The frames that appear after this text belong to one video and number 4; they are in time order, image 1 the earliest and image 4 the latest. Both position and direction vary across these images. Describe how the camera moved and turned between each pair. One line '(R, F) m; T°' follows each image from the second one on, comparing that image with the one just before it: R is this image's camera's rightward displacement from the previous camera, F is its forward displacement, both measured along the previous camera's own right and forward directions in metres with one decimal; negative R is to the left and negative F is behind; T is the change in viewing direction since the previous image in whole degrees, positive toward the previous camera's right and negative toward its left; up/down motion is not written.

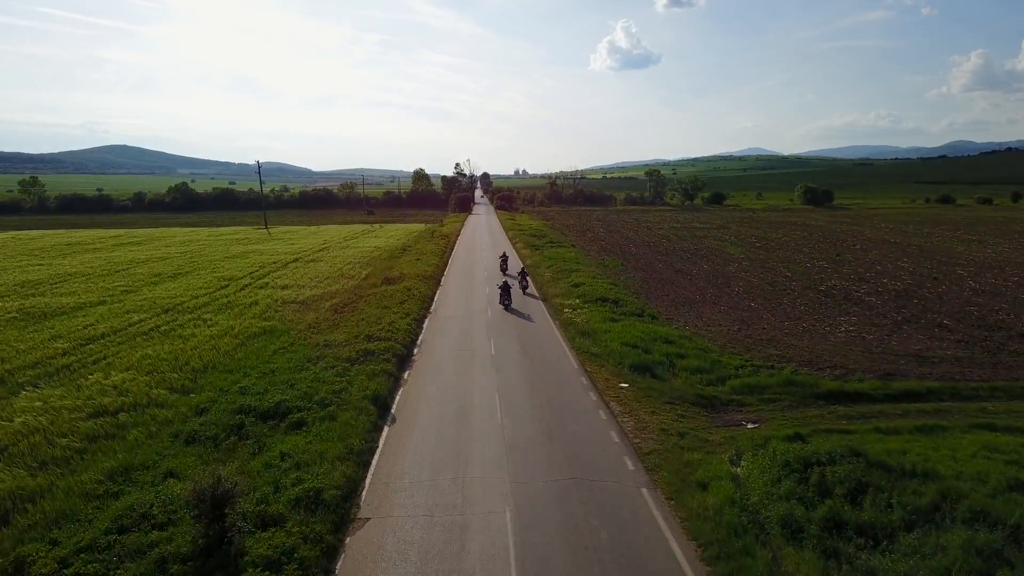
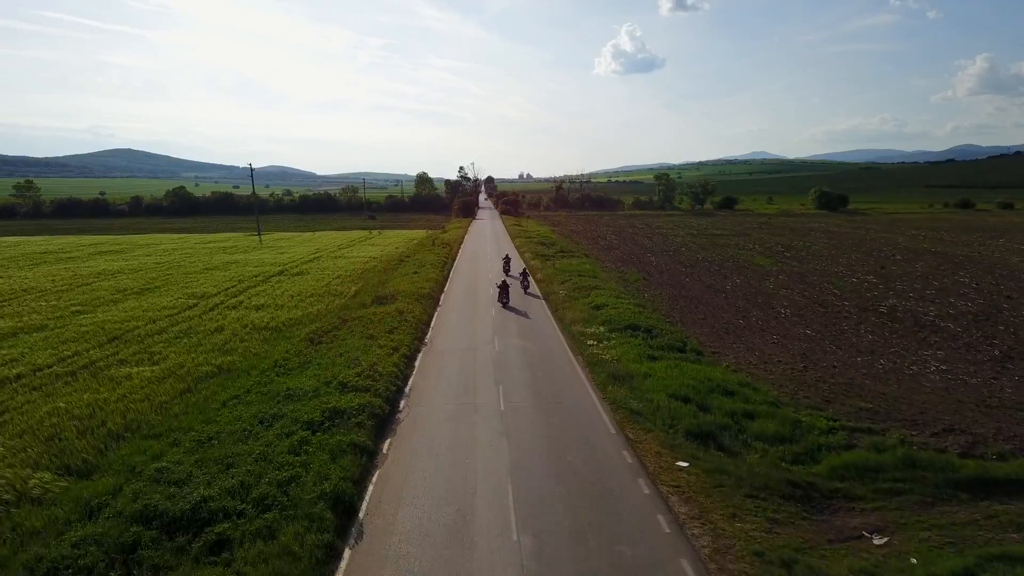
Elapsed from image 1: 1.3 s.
(-0.2, +4.7) m; 0°
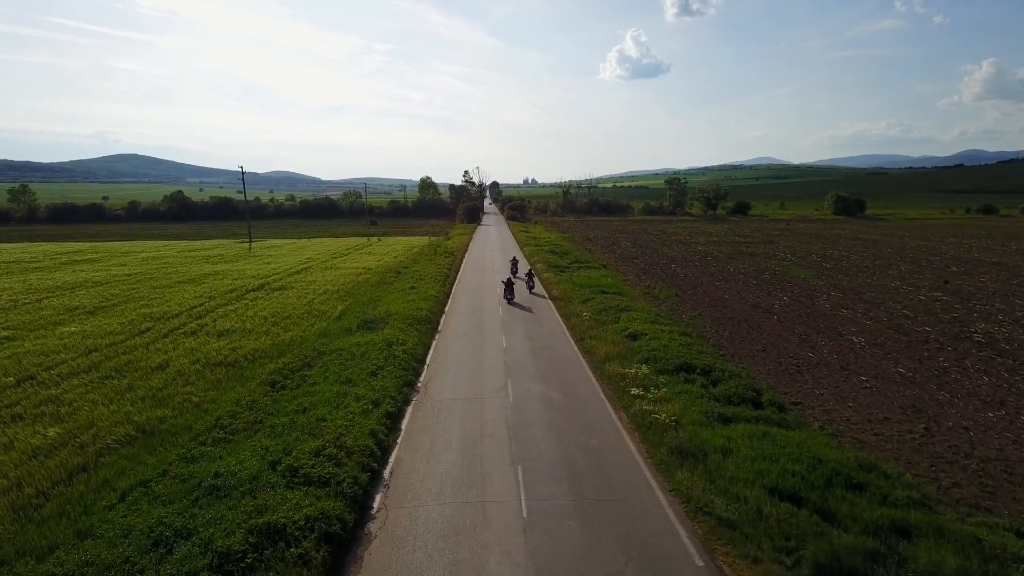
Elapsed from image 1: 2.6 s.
(-0.3, +5.2) m; 0°
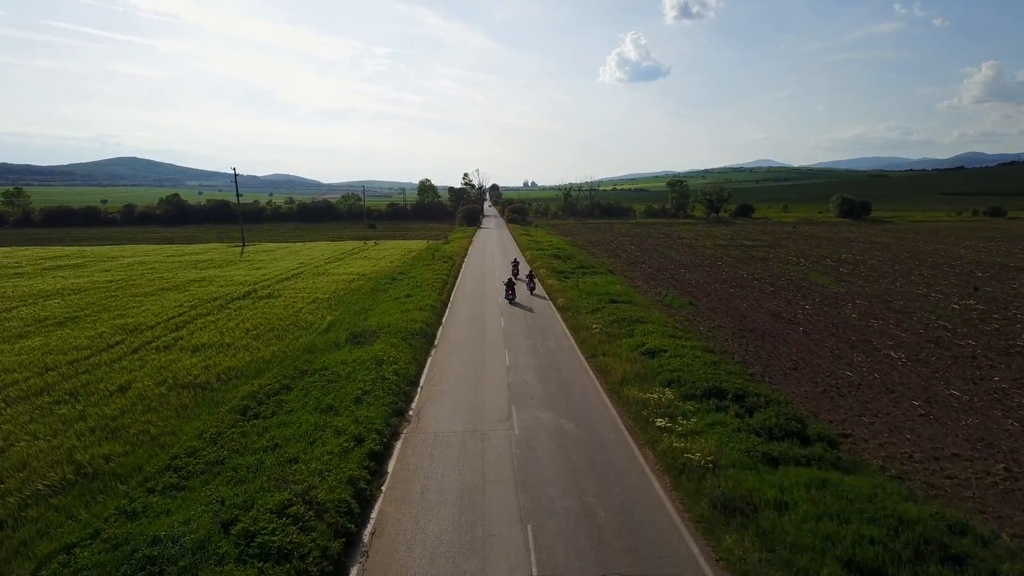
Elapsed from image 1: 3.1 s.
(-0.1, +2.3) m; 0°
